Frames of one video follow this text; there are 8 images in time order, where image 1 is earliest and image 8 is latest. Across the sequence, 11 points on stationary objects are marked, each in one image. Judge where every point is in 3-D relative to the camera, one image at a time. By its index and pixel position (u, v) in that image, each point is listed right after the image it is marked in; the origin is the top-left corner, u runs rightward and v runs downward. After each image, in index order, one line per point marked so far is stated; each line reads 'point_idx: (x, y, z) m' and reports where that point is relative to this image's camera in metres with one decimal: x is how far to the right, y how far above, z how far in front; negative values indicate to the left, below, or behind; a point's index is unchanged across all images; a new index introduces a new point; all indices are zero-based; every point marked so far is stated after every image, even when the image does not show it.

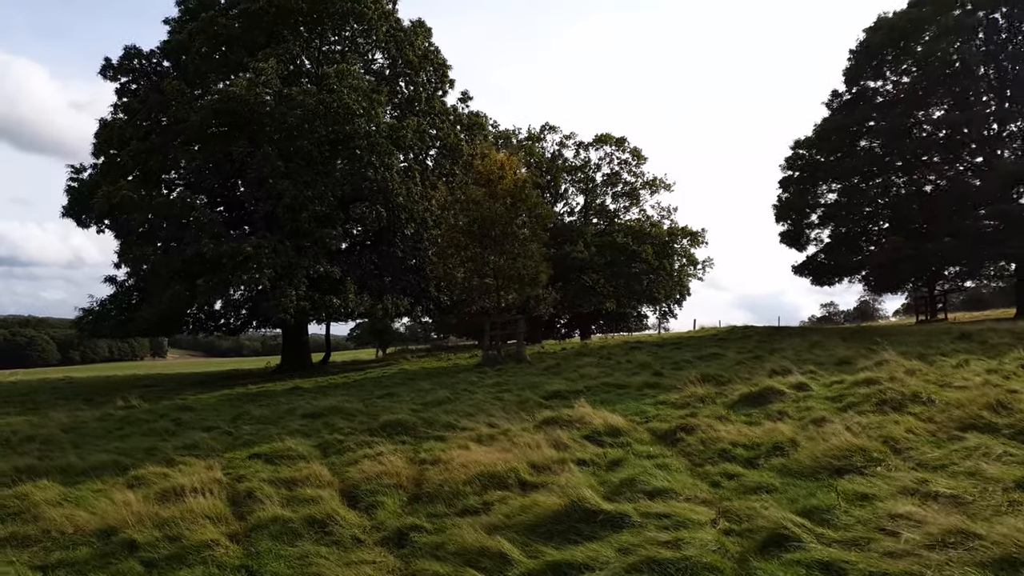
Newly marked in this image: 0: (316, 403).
0: (-3.2, -1.9, +12.2) m
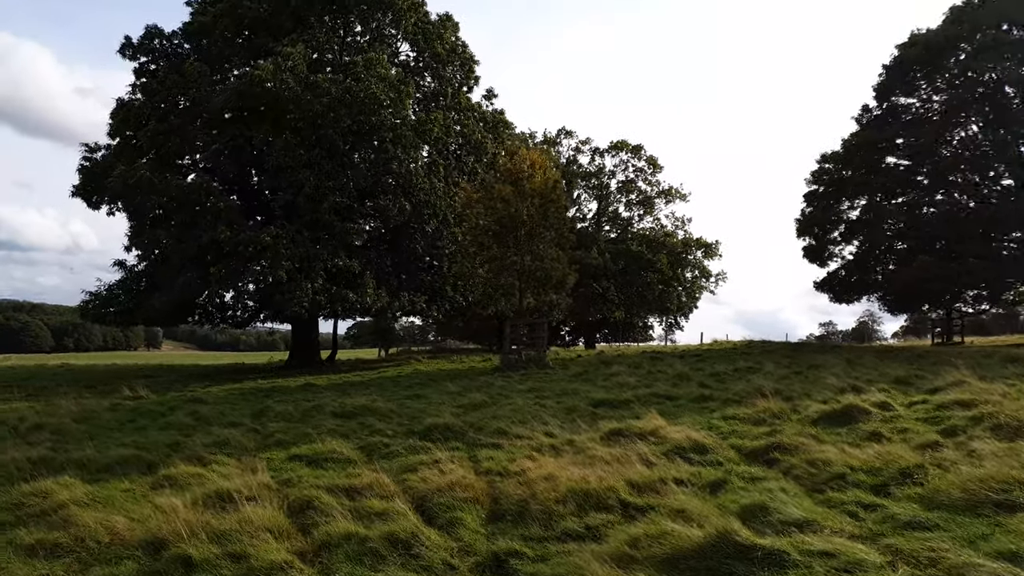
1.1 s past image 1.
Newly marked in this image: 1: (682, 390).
0: (-2.6, -1.7, +11.6) m
1: (+2.6, -1.5, +11.4) m
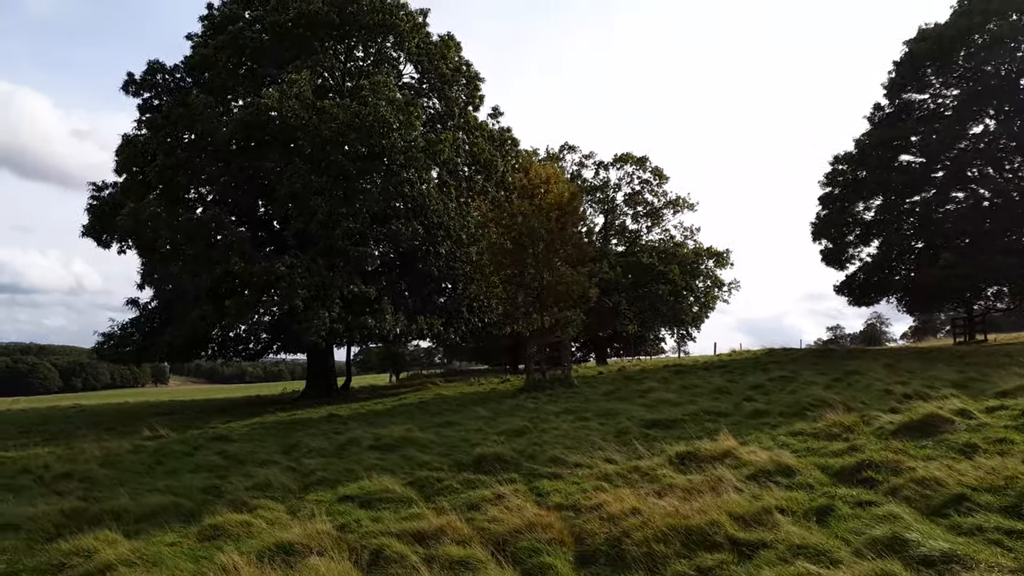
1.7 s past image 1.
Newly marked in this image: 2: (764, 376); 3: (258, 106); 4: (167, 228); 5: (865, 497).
0: (-2.0, -2.1, +11.1) m
1: (+3.1, -1.7, +10.9) m
2: (+5.3, -1.9, +16.0) m
3: (-6.6, +4.7, +19.5) m
4: (-8.7, +1.5, +19.0) m
5: (+2.3, -1.4, +4.9) m
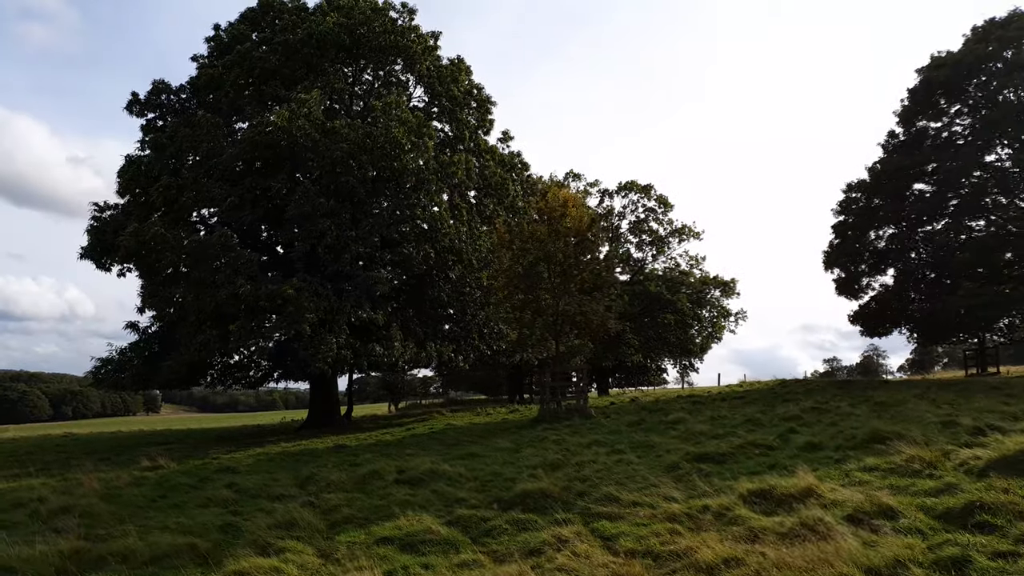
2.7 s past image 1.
0: (-1.6, -2.4, +10.4) m
1: (+3.5, -2.0, +10.3) m
2: (+5.7, -2.4, +15.4) m
3: (-6.2, +4.1, +19.0) m
4: (-8.3, +0.9, +18.4) m
5: (+2.8, -1.5, +4.3) m
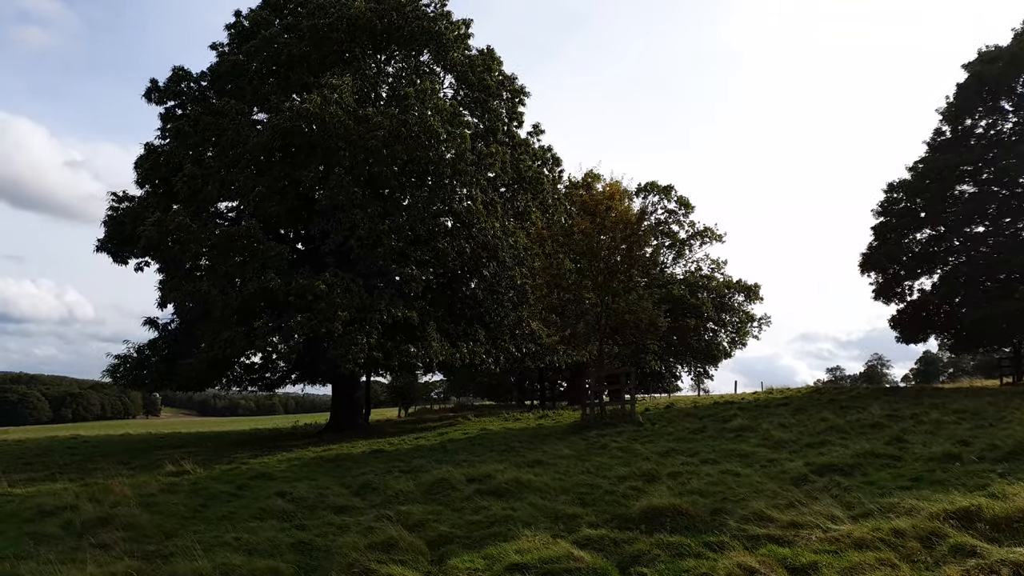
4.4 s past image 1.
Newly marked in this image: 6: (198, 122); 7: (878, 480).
0: (-0.6, -2.3, +9.3) m
1: (+4.5, -1.9, +9.2) m
2: (+6.7, -2.4, +14.3) m
3: (-5.1, +4.2, +18.0) m
4: (-7.3, +1.1, +17.4) m
5: (+3.7, -1.3, +3.2) m
6: (-8.1, +4.3, +19.5) m
7: (+3.4, -1.7, +7.0) m
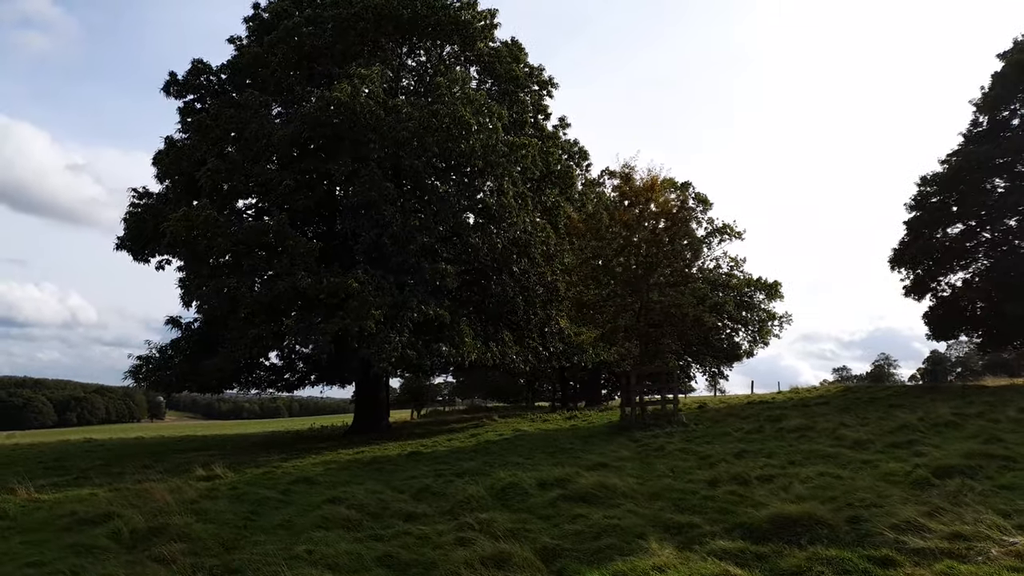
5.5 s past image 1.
0: (+0.2, -2.2, +8.7) m
1: (+5.3, -1.8, +8.6) m
2: (+7.5, -2.2, +13.7) m
3: (-4.3, +4.3, +17.4) m
4: (-6.5, +1.1, +16.8) m
5: (+4.5, -1.2, +2.6) m
6: (-7.3, +4.3, +19.0) m
7: (+4.1, -1.6, +6.3) m
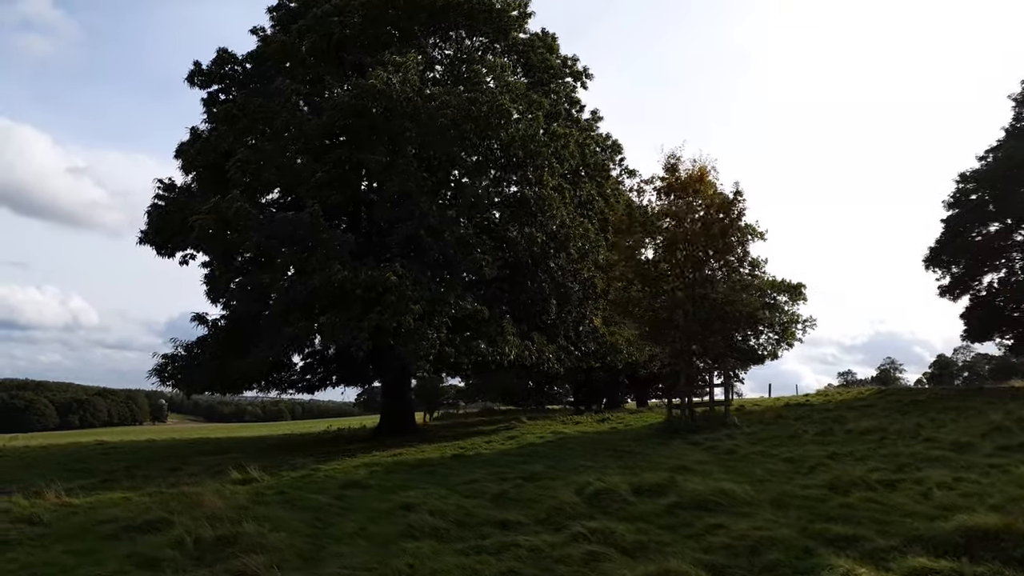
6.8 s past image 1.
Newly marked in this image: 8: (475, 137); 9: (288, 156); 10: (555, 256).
0: (+1.1, -2.0, +8.0) m
1: (+6.2, -1.7, +7.8) m
2: (+8.4, -2.1, +12.9) m
3: (-3.4, +4.4, +16.7) m
4: (-5.5, +1.3, +16.1) m
5: (+5.4, -1.0, +1.9) m
6: (-6.4, +4.4, +18.3) m
7: (+5.1, -1.4, +5.6) m
8: (-0.9, +3.4, +17.0) m
9: (-5.2, +3.0, +17.5) m
10: (+1.1, +0.8, +18.9) m
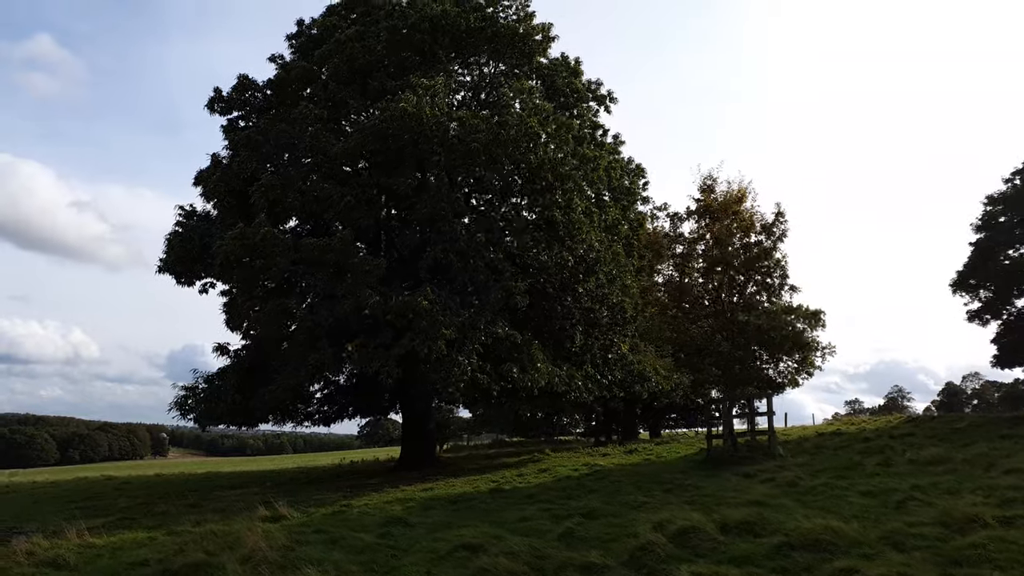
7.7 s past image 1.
0: (+1.8, -2.2, +7.4) m
1: (+6.9, -1.8, +7.2) m
2: (+9.1, -2.5, +12.3) m
3: (-2.7, +3.8, +16.4) m
4: (-4.9, +0.7, +15.6) m
5: (+6.1, -0.9, +1.3) m
6: (-5.7, +3.8, +17.9) m
7: (+5.7, -1.5, +5.0) m
8: (-0.2, +2.8, +16.6) m
9: (-4.5, +2.4, +17.1) m
10: (+1.8, +0.2, +18.4) m
